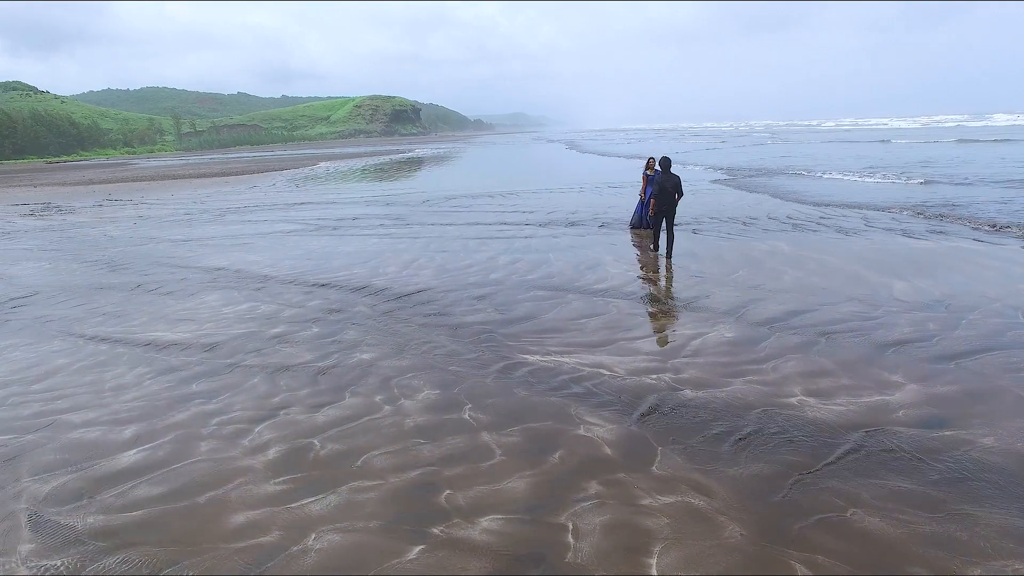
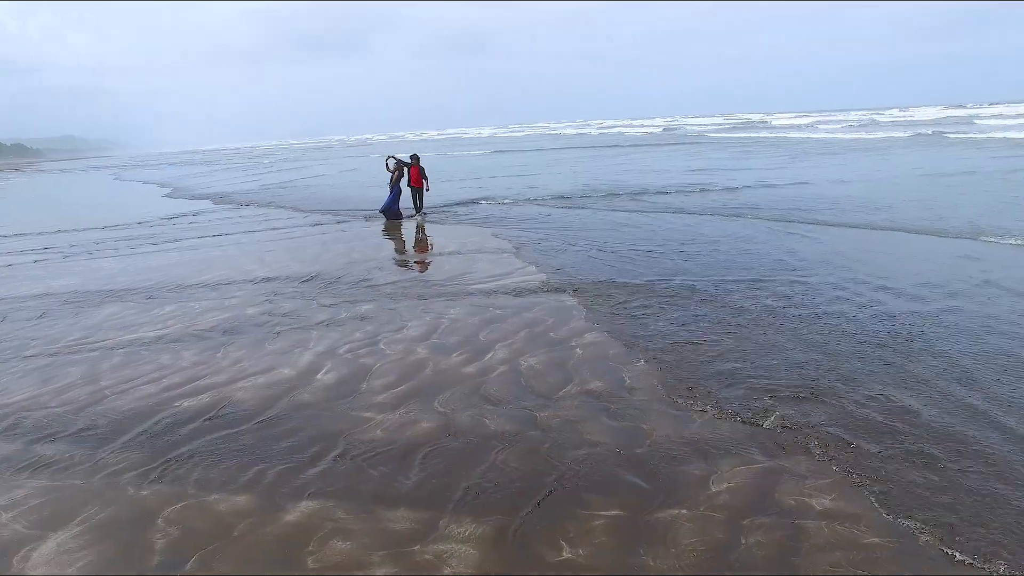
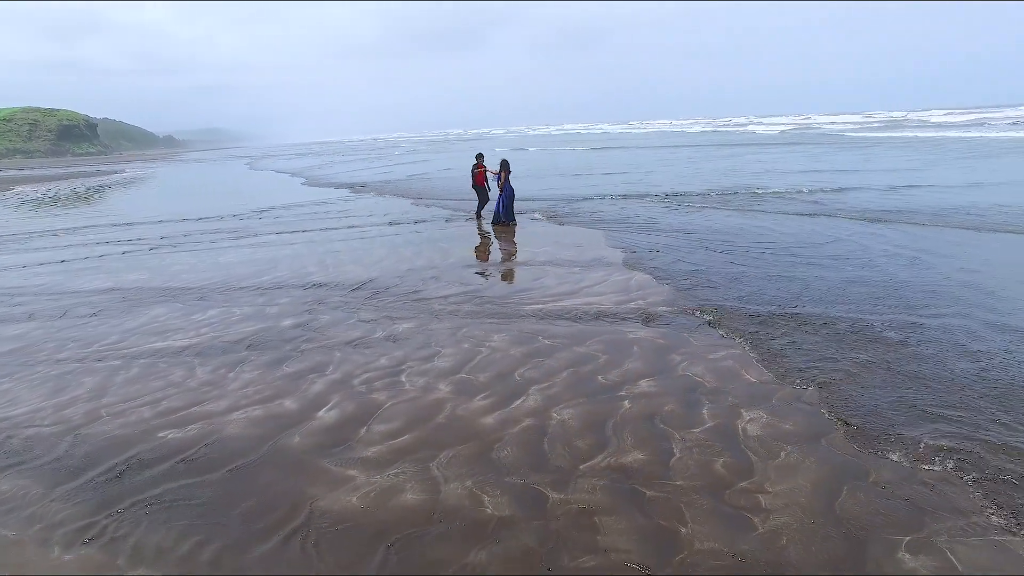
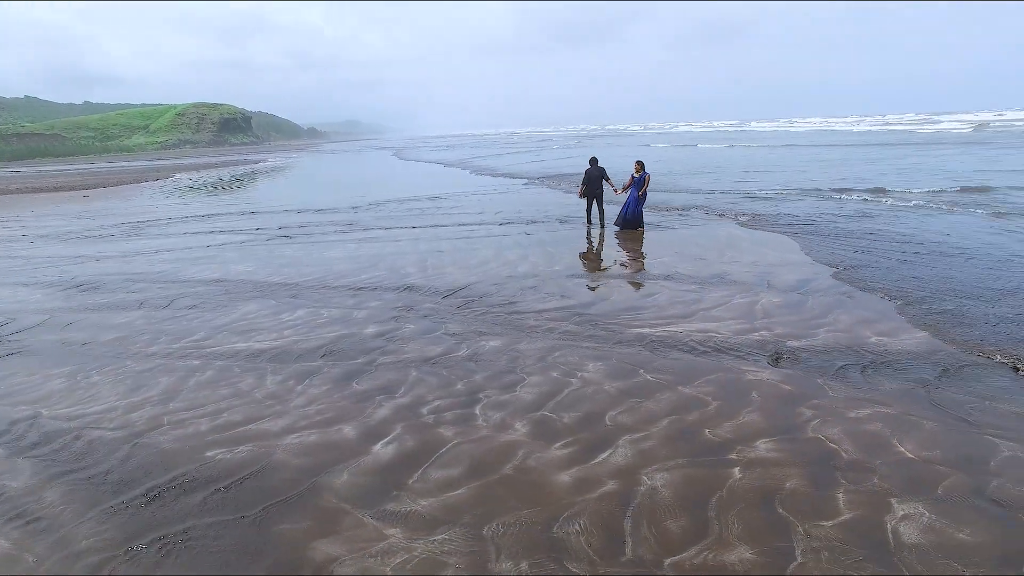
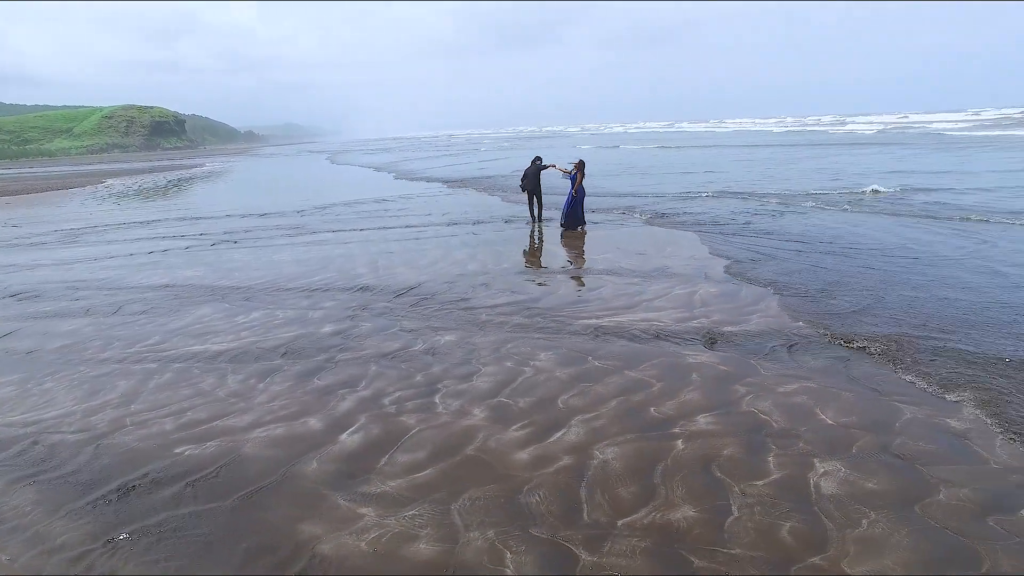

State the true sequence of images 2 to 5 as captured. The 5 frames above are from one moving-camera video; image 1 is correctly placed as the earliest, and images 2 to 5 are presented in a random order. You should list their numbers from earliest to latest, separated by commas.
4, 5, 3, 2
